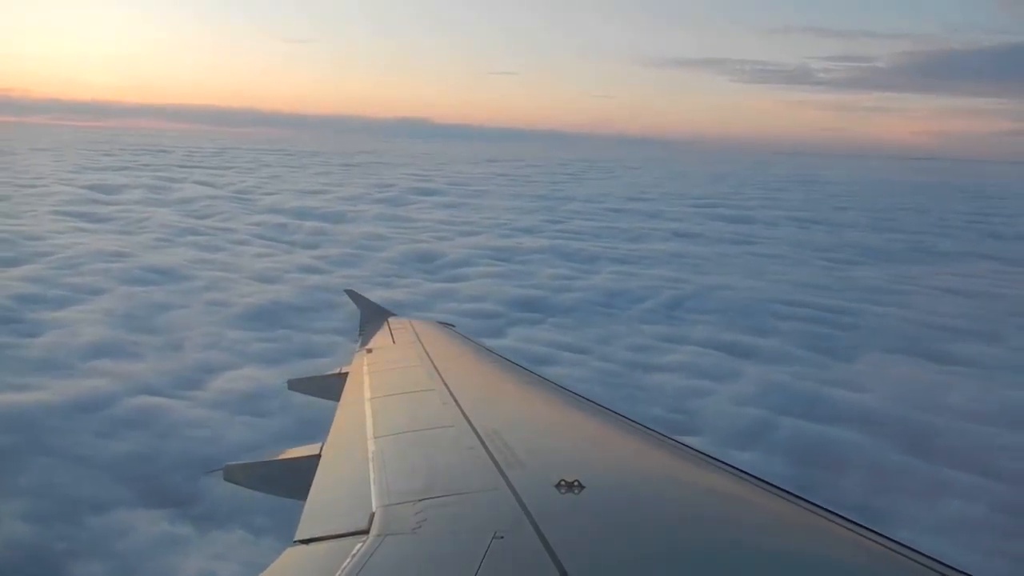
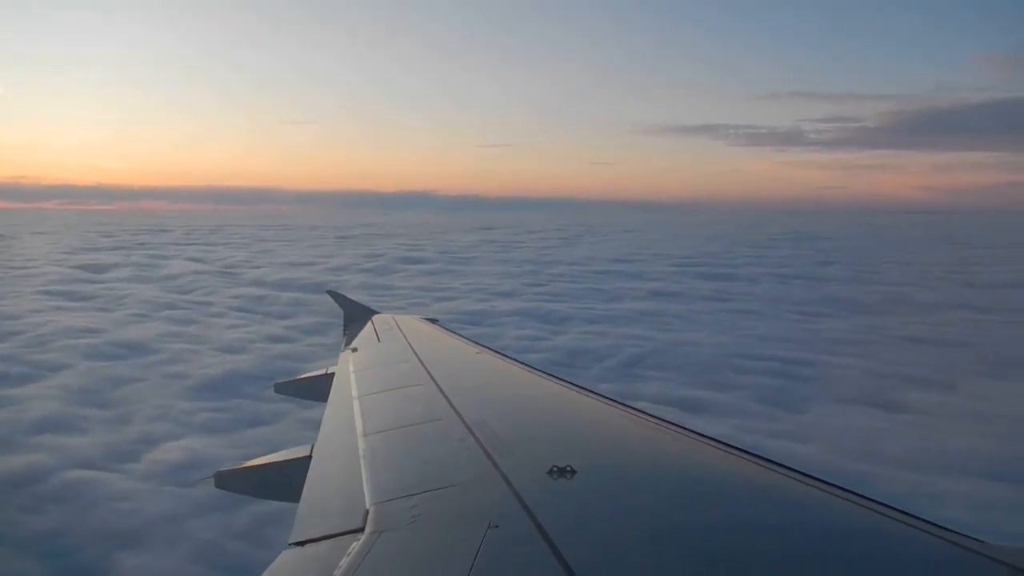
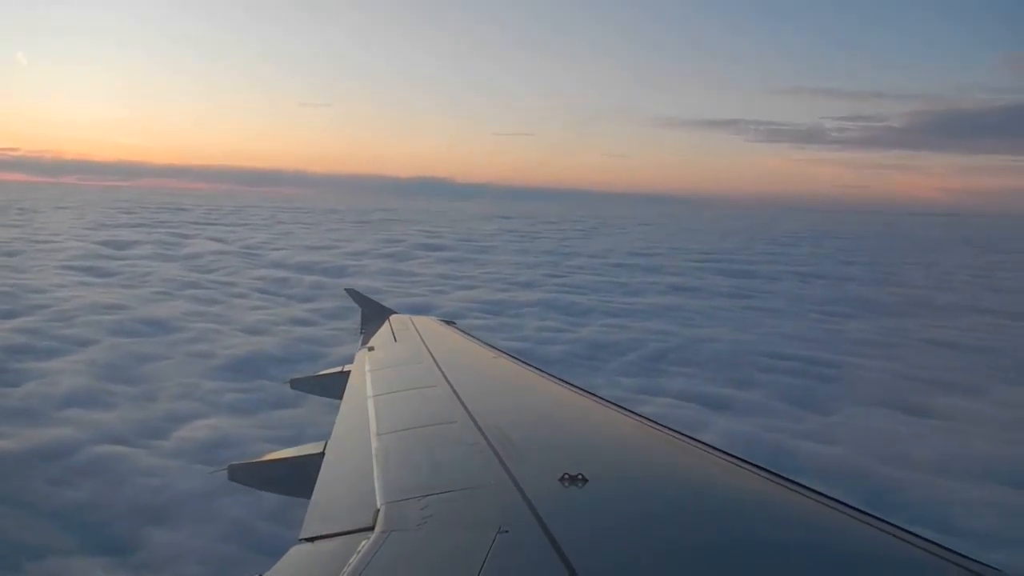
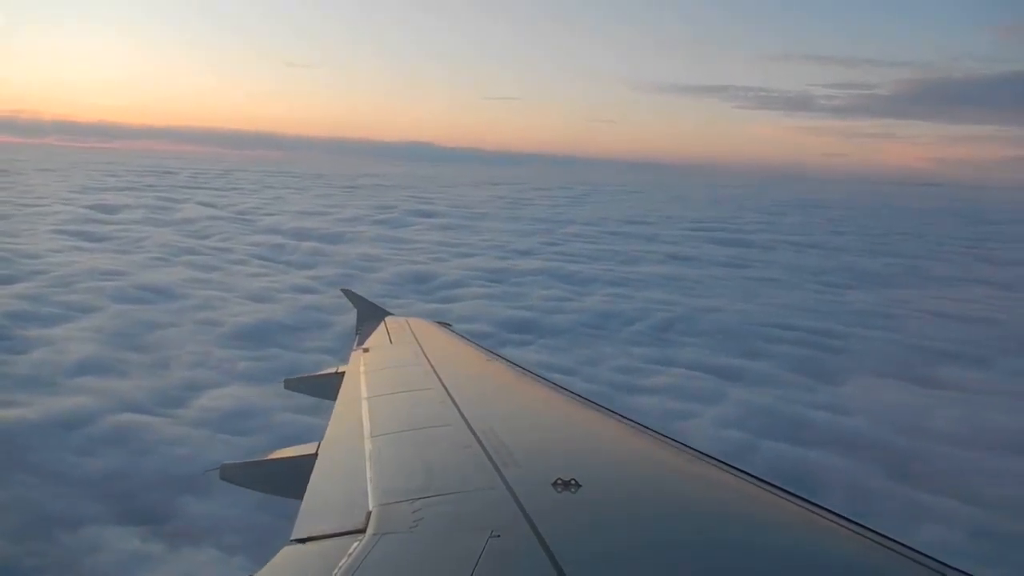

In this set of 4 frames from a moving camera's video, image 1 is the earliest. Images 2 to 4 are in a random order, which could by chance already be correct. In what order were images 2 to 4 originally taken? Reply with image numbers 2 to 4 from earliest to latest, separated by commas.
4, 3, 2
